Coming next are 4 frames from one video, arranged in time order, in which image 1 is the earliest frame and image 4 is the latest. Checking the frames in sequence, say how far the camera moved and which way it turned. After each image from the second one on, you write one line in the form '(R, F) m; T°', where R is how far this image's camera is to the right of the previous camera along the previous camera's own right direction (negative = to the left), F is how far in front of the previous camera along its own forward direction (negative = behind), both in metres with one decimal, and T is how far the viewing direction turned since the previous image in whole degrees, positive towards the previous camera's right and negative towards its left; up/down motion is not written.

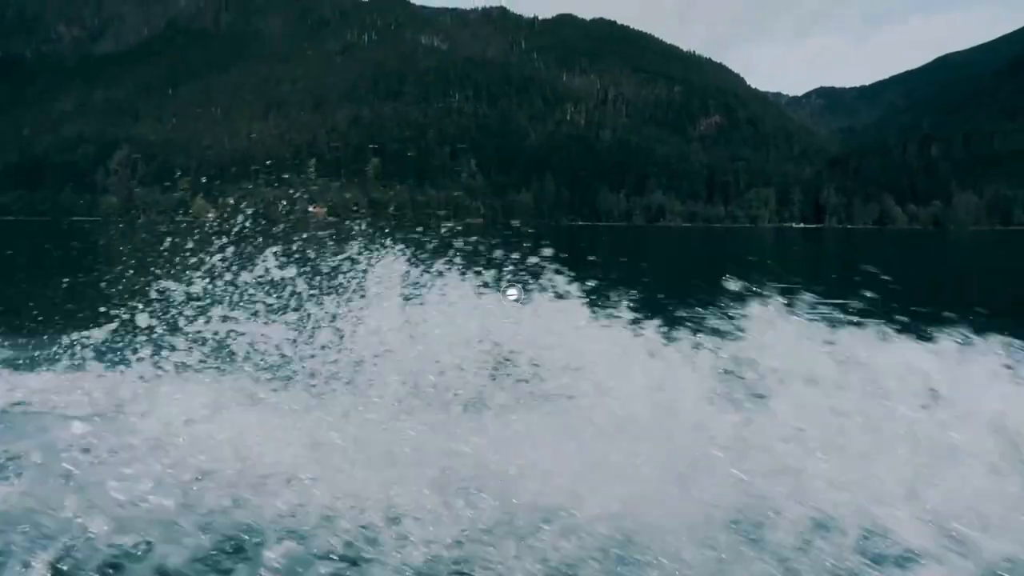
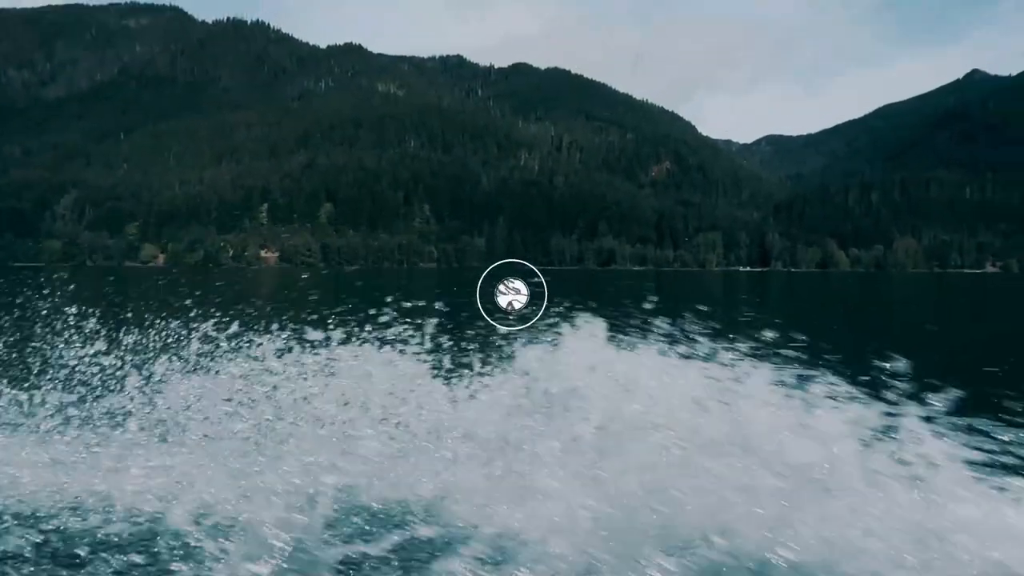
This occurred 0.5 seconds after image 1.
(-1.6, -0.2) m; +3°
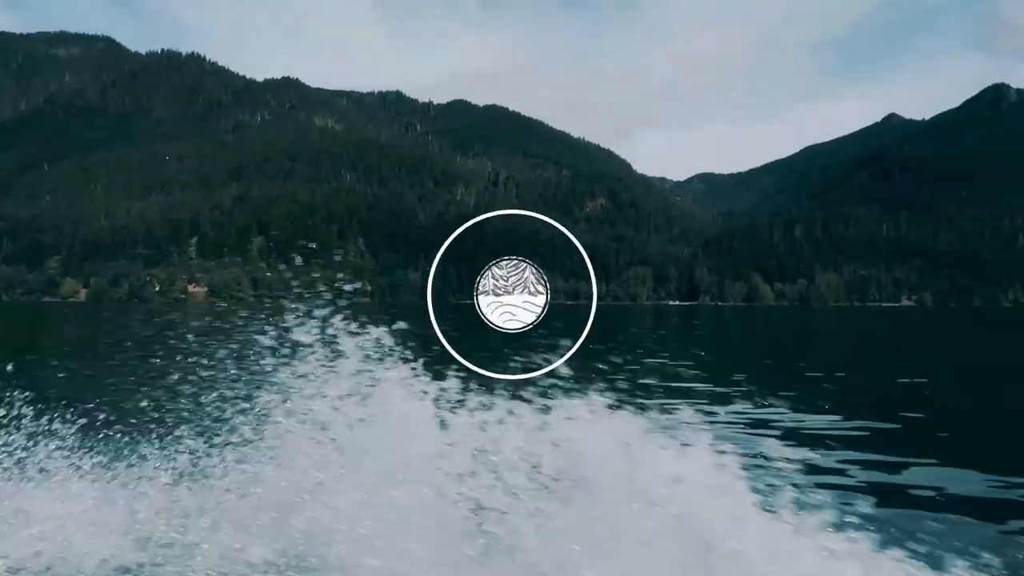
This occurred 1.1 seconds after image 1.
(-1.8, -2.9) m; +4°
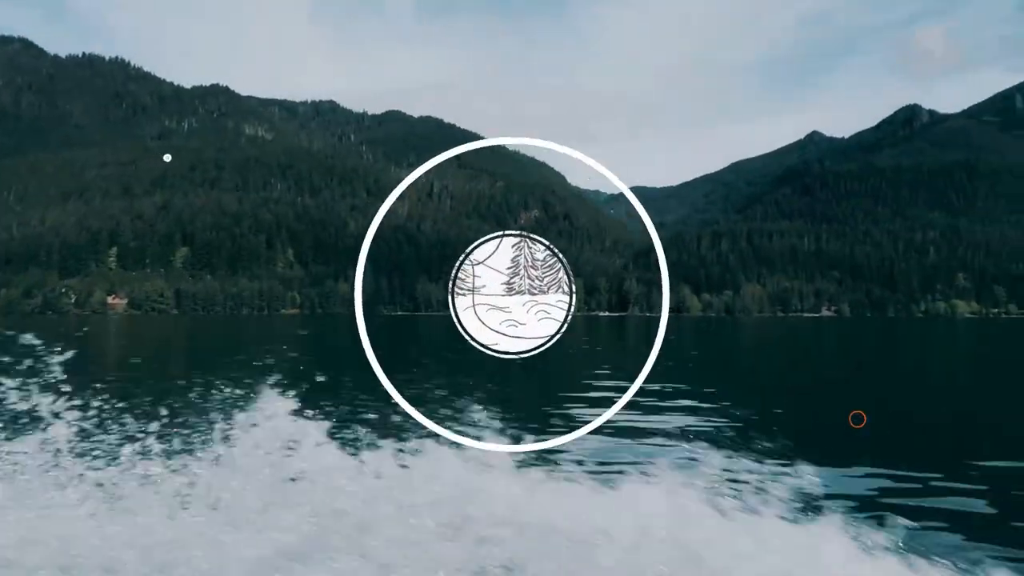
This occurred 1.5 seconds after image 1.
(-0.8, -0.3) m; +5°
